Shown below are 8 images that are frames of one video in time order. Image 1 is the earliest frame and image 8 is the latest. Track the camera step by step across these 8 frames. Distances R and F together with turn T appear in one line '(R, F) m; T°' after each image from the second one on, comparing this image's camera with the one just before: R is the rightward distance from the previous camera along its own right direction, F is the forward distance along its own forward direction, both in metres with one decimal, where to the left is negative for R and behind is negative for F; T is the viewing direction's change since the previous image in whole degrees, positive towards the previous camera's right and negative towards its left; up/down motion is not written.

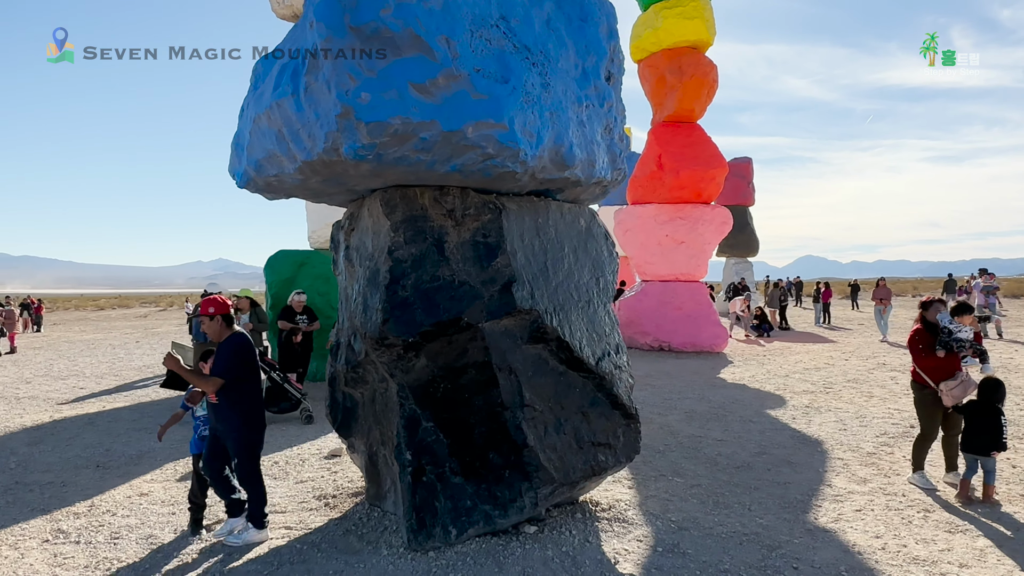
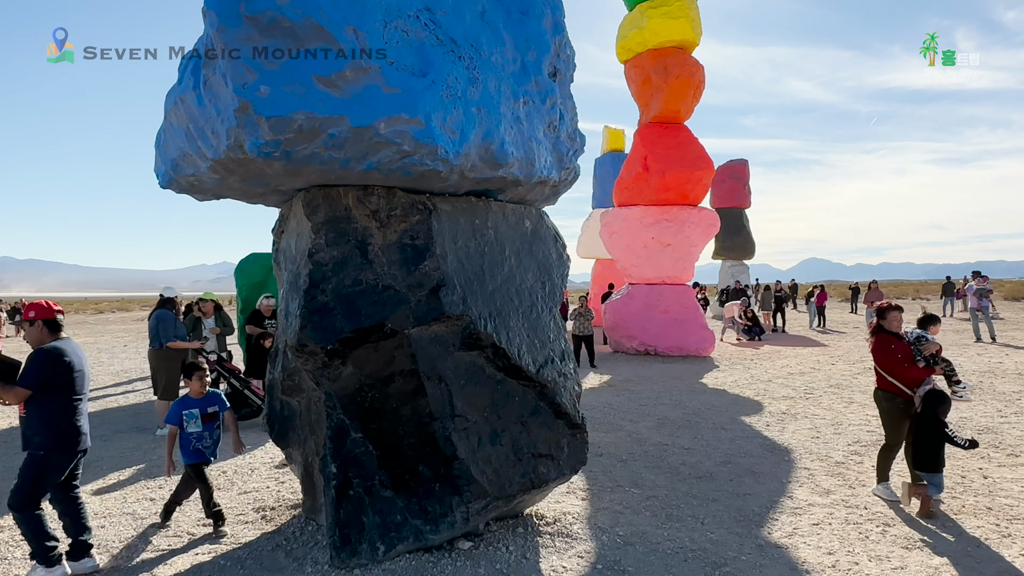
(+0.3, +0.1) m; 0°
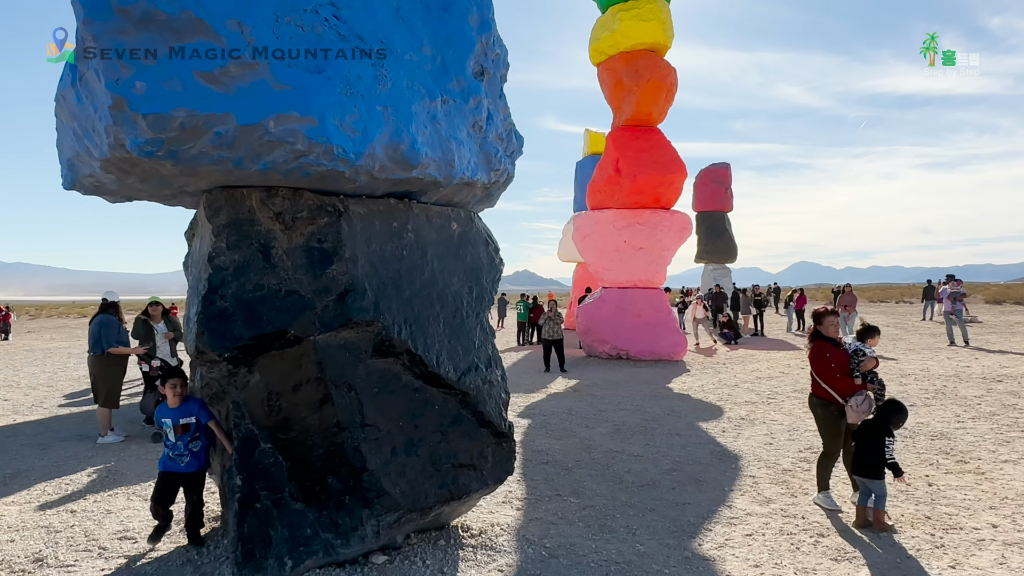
(+0.3, +0.1) m; +1°
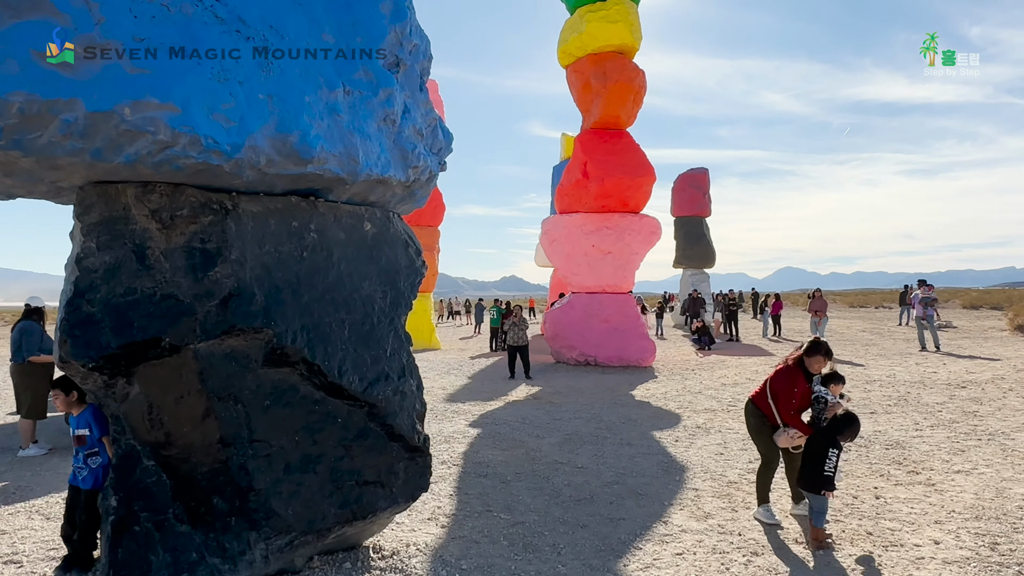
(+0.3, +0.2) m; +1°
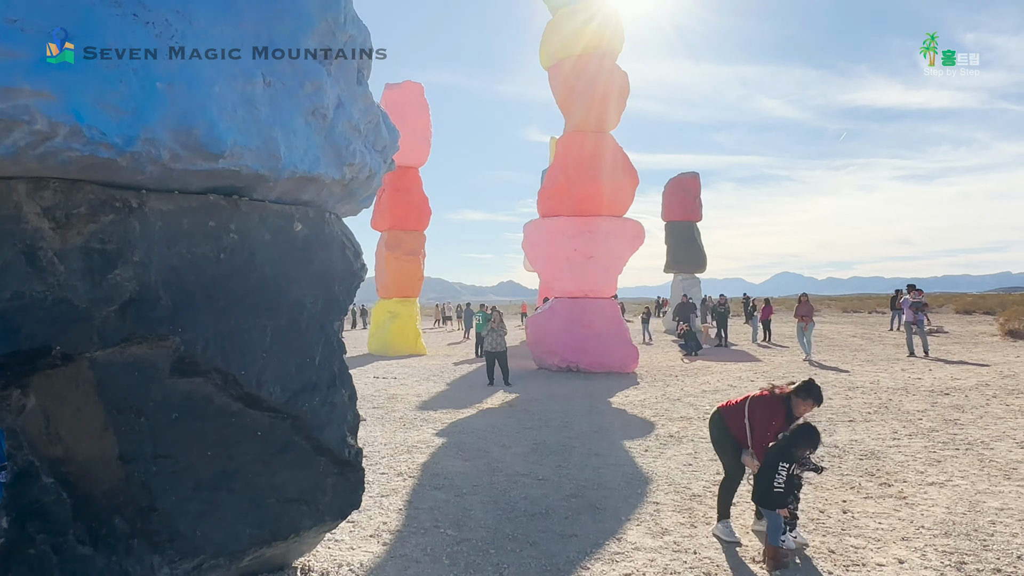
(+0.3, +0.2) m; 0°
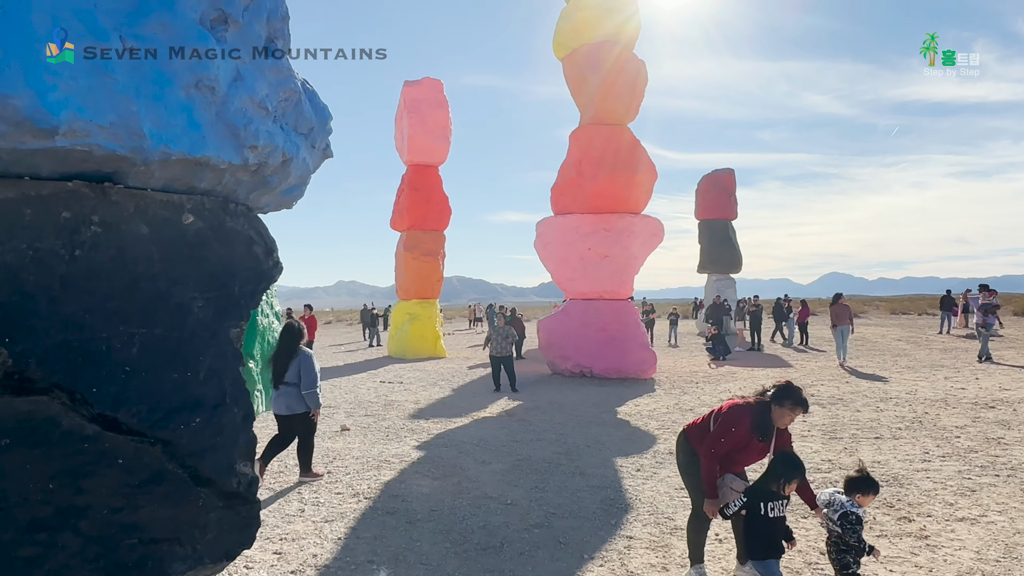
(+0.4, +0.5) m; -3°
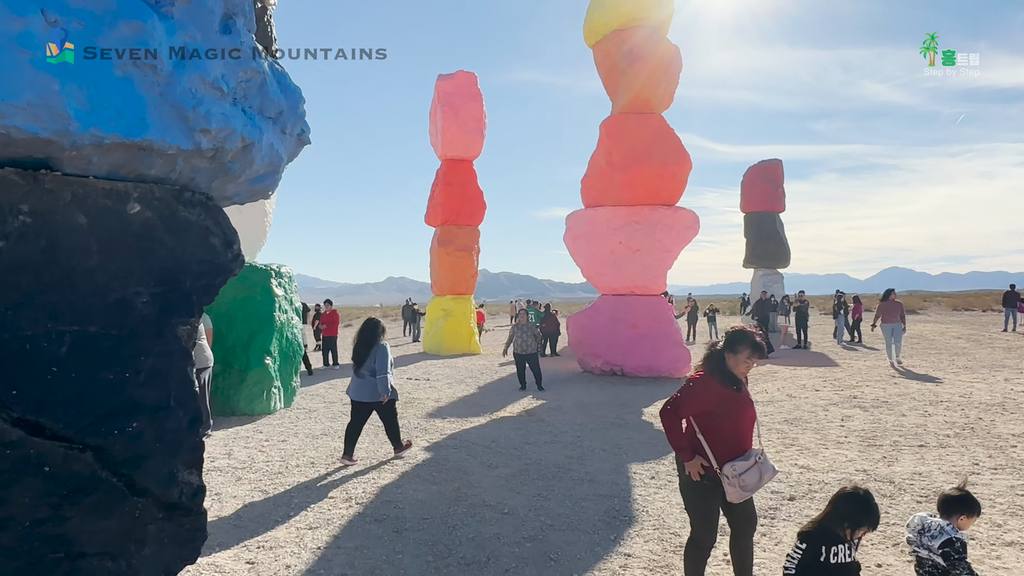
(+0.3, +0.3) m; -4°
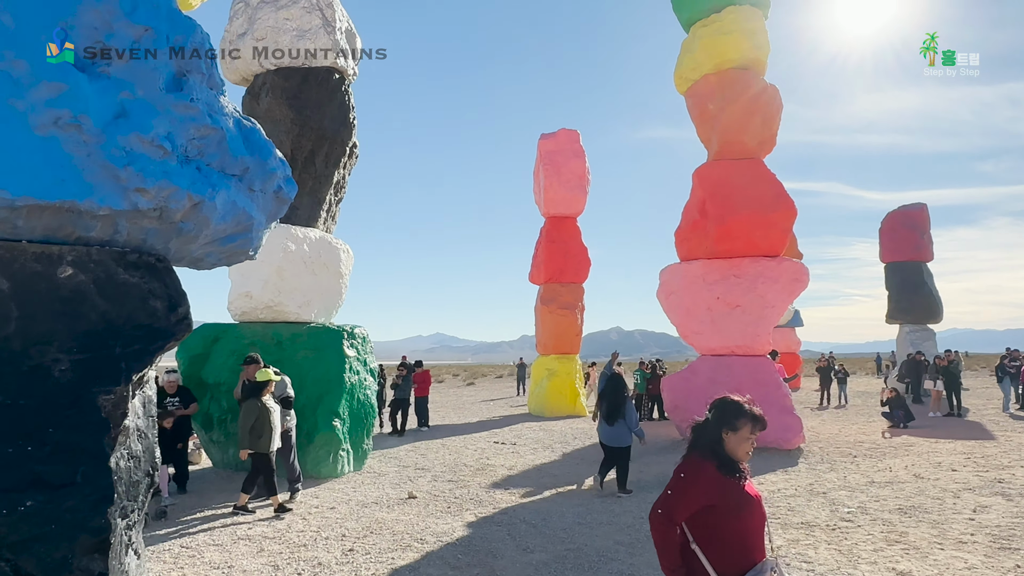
(+0.6, +0.4) m; -11°
